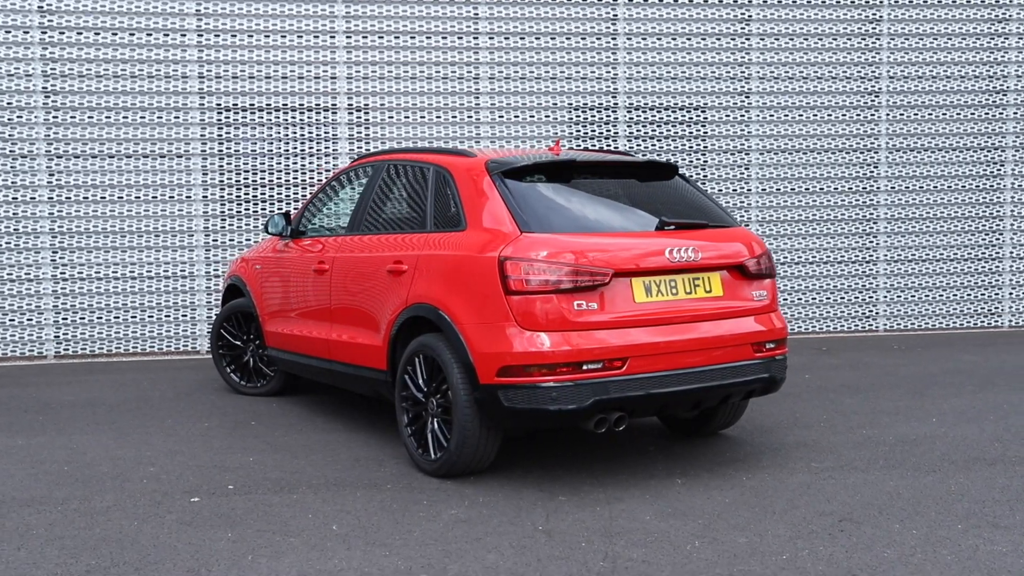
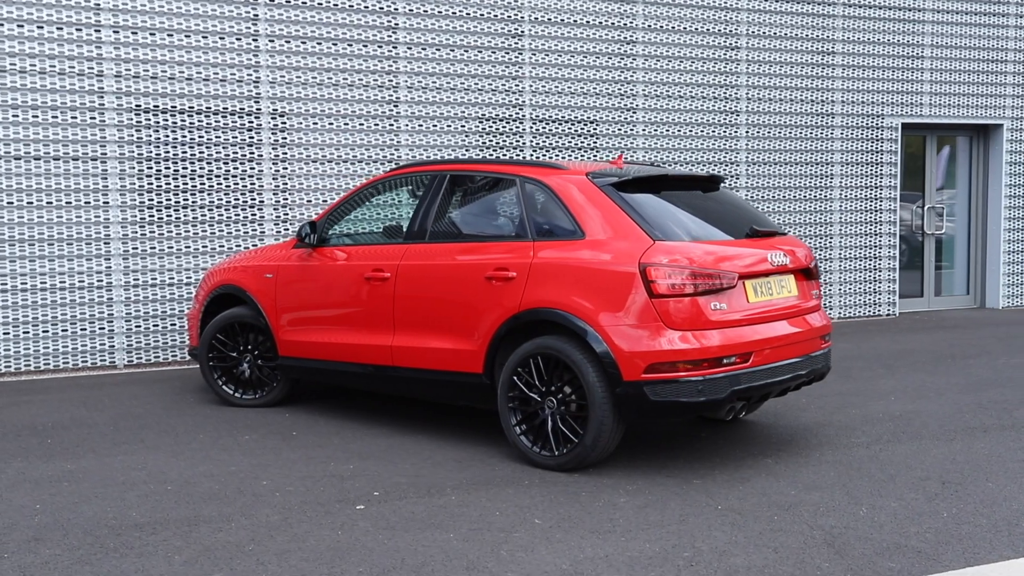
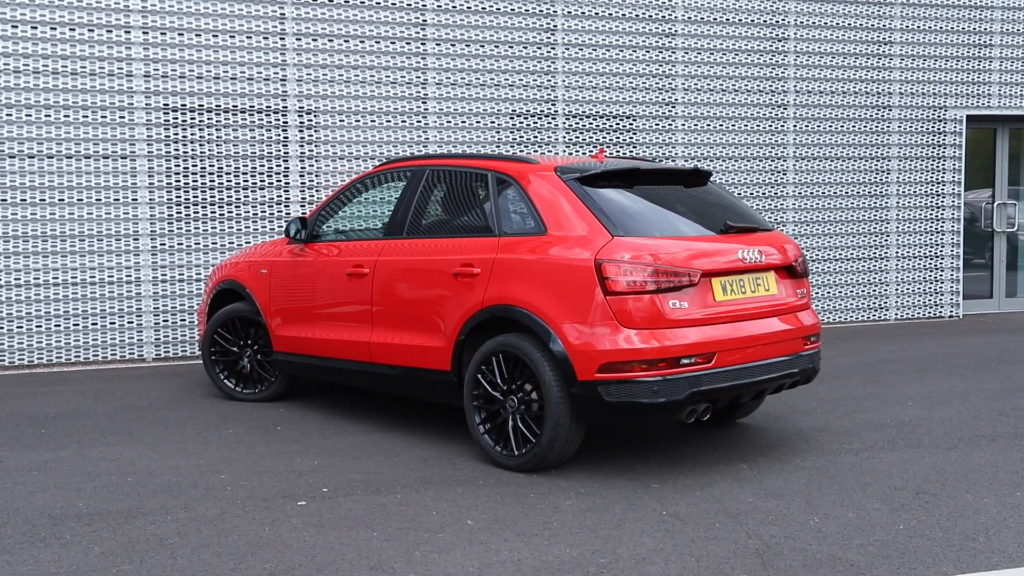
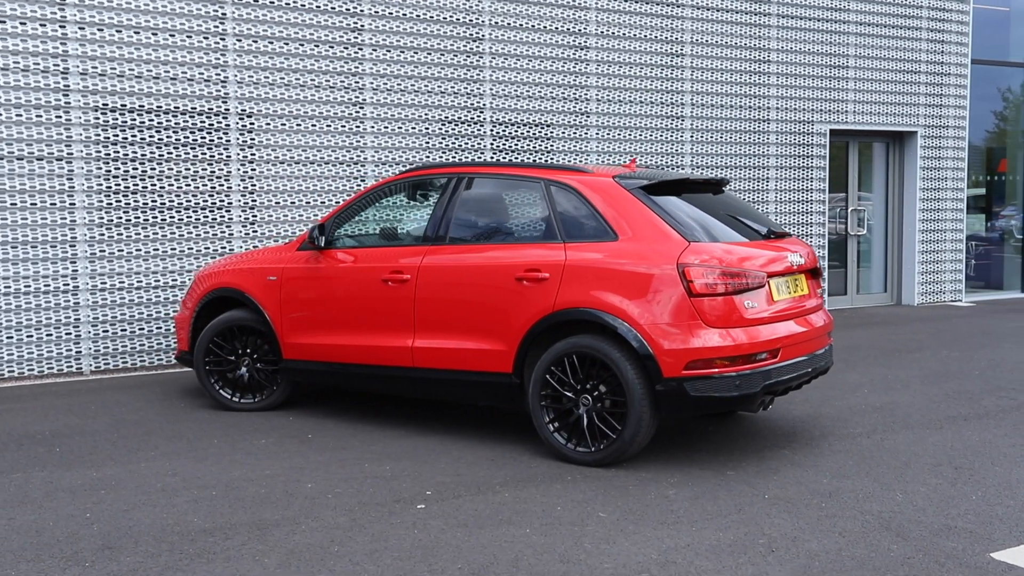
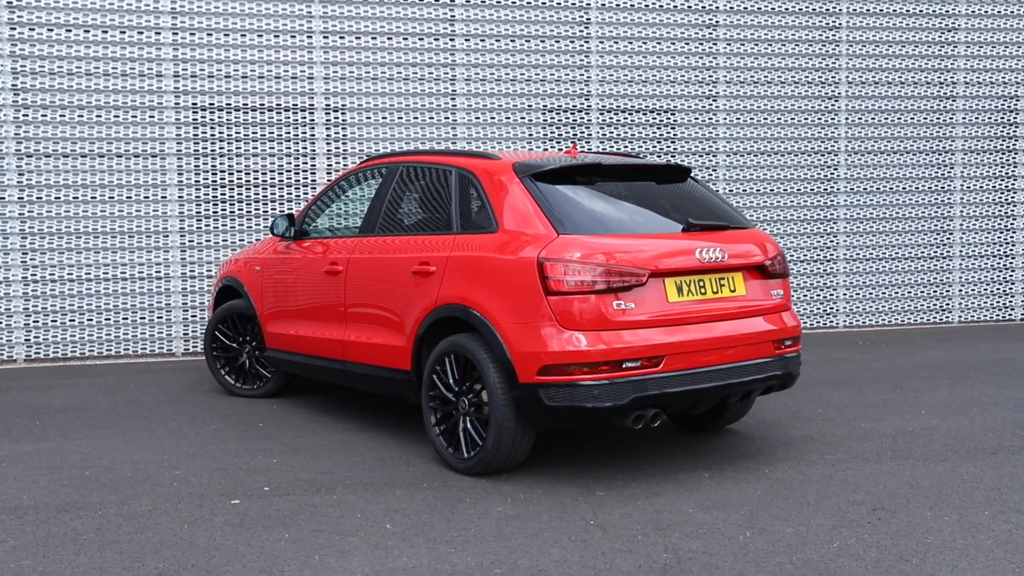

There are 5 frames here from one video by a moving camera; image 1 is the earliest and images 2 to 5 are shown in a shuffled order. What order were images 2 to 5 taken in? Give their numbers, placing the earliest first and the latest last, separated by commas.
5, 3, 2, 4
